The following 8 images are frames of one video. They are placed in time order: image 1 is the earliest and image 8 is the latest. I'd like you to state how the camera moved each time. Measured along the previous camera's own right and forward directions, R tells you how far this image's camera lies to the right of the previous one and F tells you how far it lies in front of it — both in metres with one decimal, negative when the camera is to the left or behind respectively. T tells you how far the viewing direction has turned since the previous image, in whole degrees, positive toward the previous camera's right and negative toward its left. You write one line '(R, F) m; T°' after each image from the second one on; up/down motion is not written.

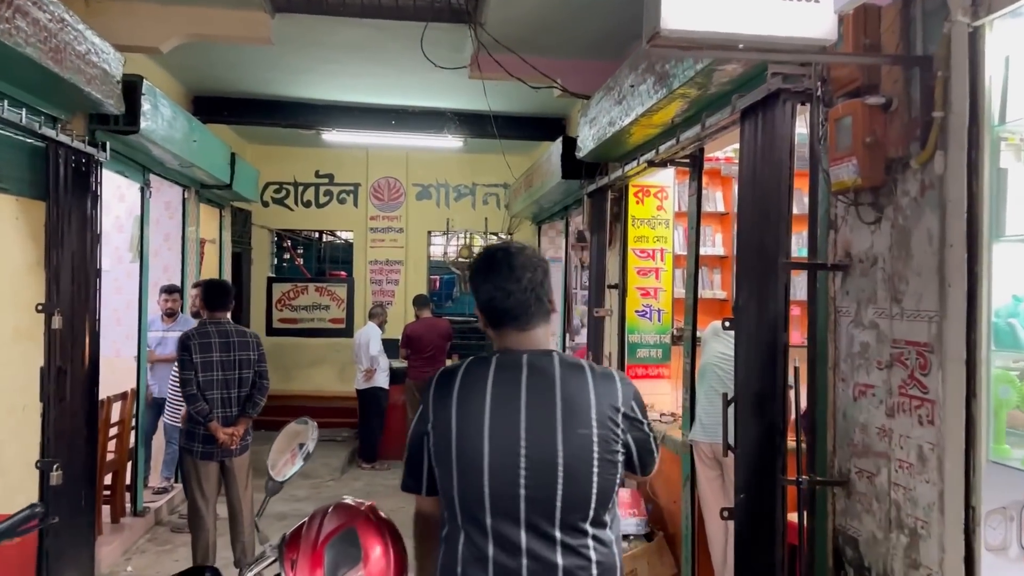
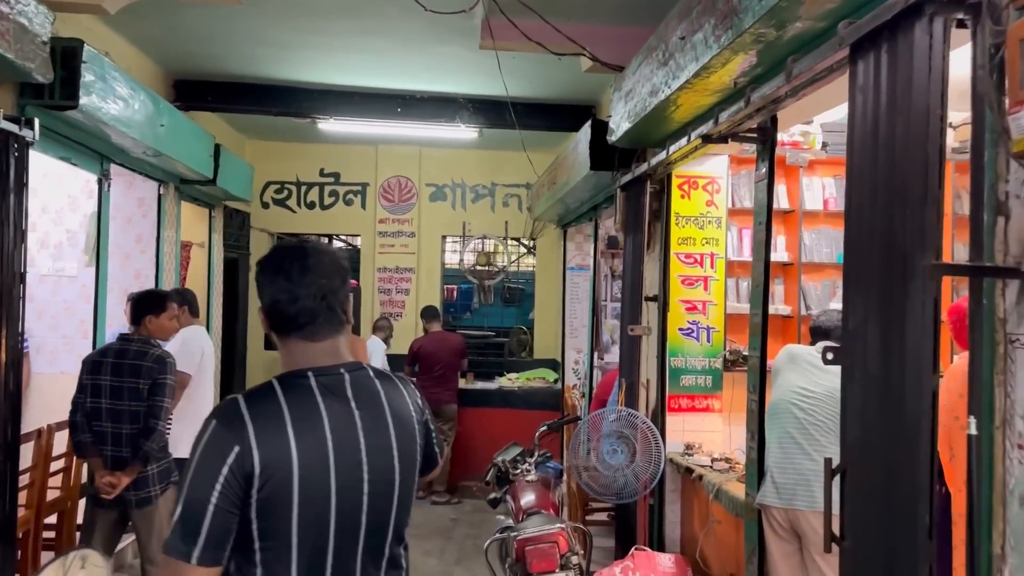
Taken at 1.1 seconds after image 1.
(+0.1, +0.8) m; -2°
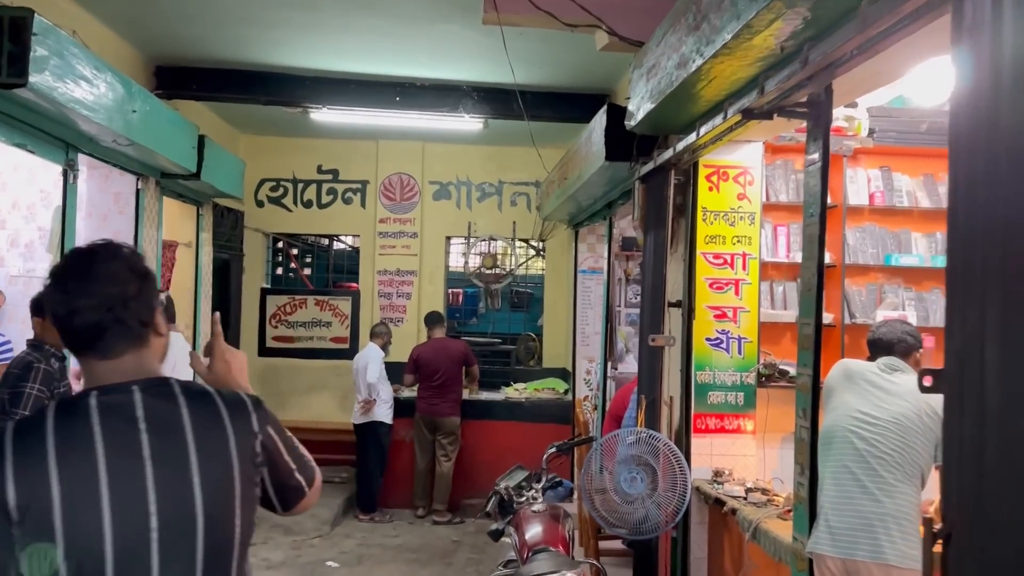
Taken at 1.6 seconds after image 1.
(0.0, +0.4) m; -1°
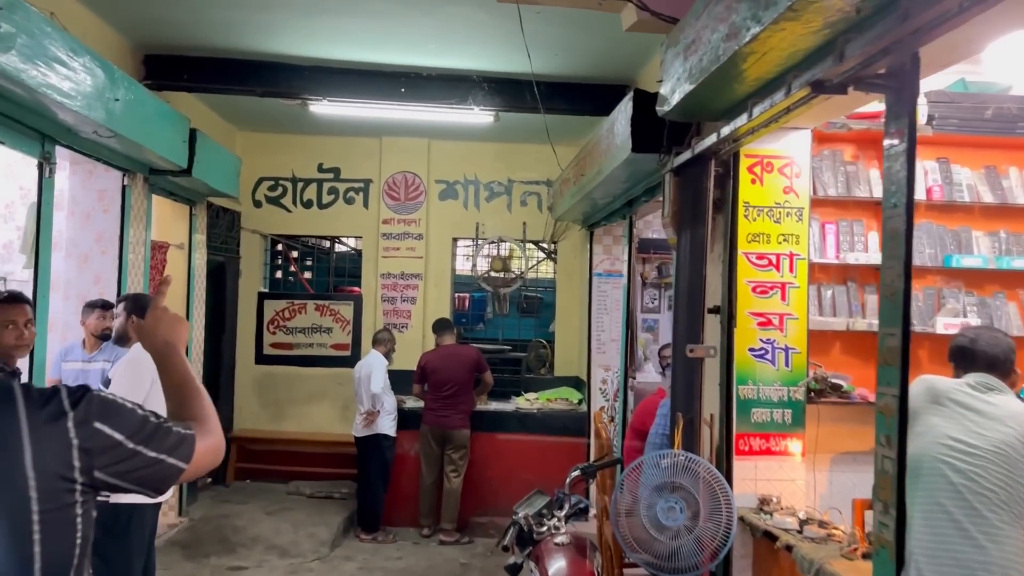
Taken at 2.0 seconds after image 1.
(-0.1, +0.3) m; 0°
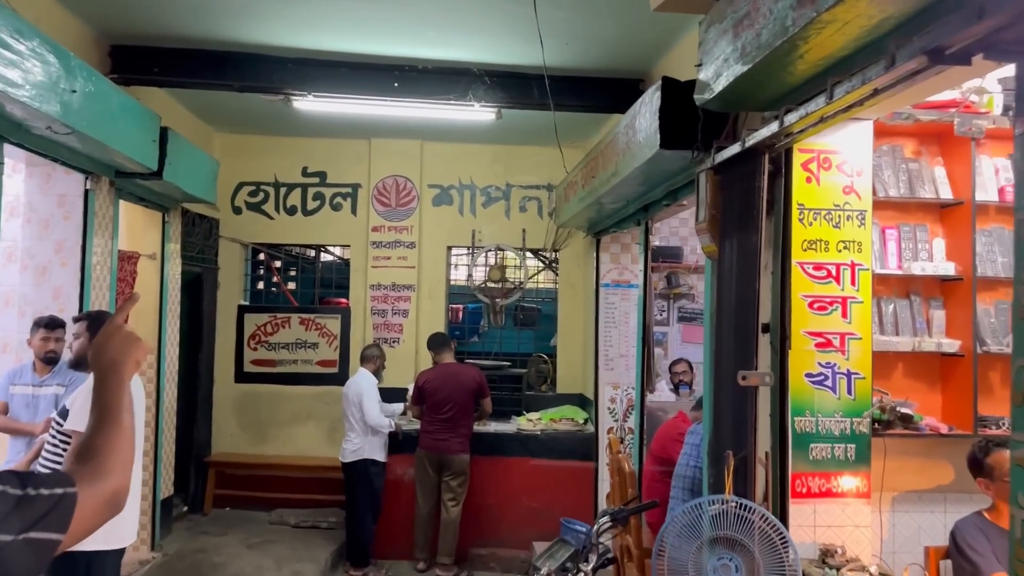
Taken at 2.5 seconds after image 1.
(-0.1, +0.4) m; +1°
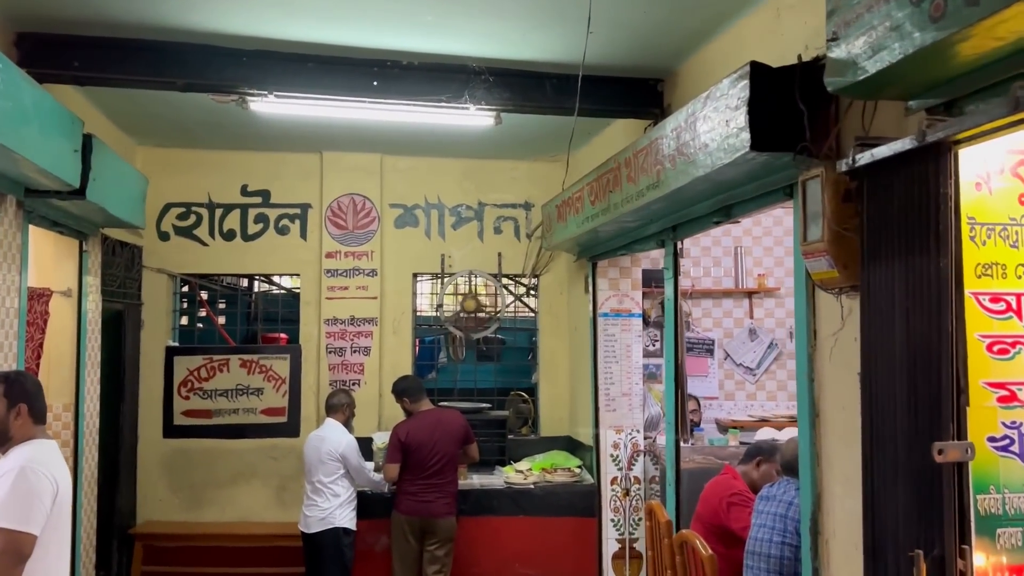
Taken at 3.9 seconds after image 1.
(-0.4, +0.7) m; +6°
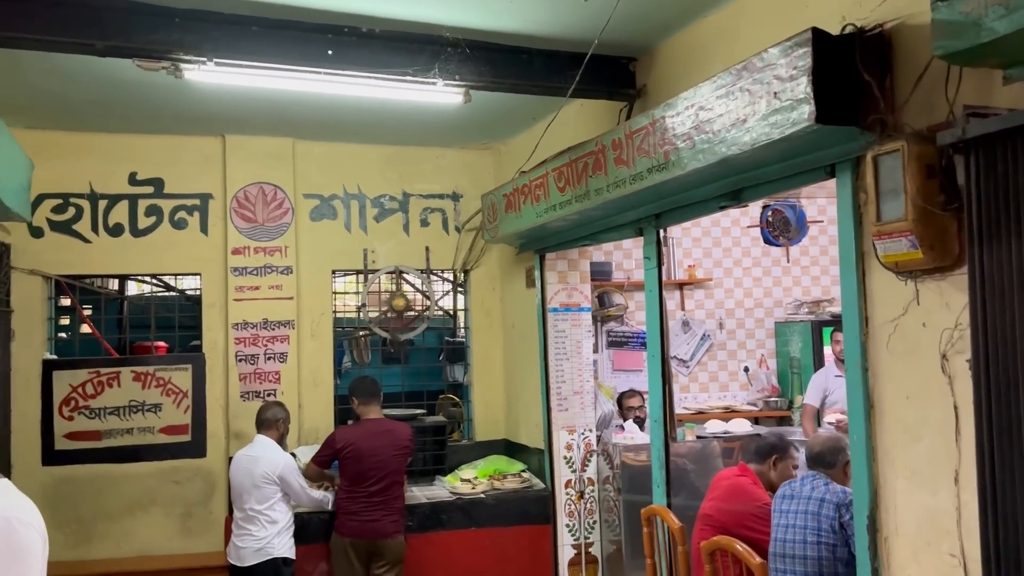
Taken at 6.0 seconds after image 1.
(-0.5, +0.4) m; +11°
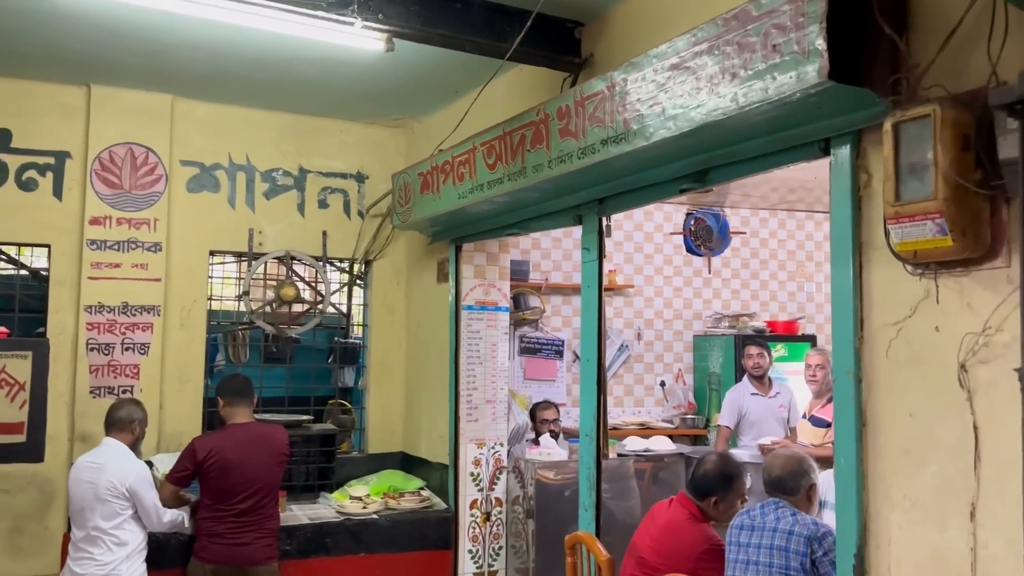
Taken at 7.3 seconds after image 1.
(-0.1, +0.5) m; +8°
